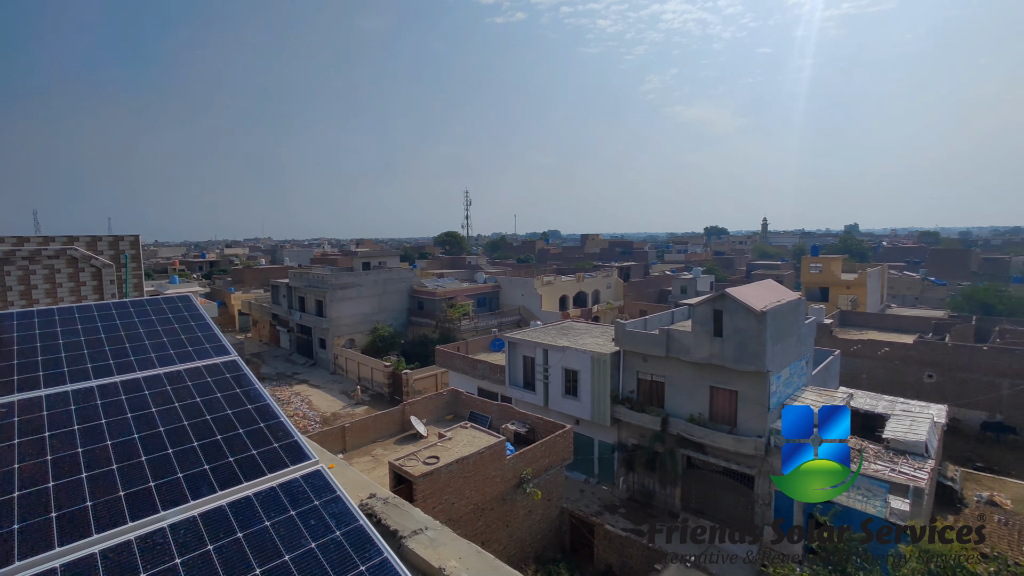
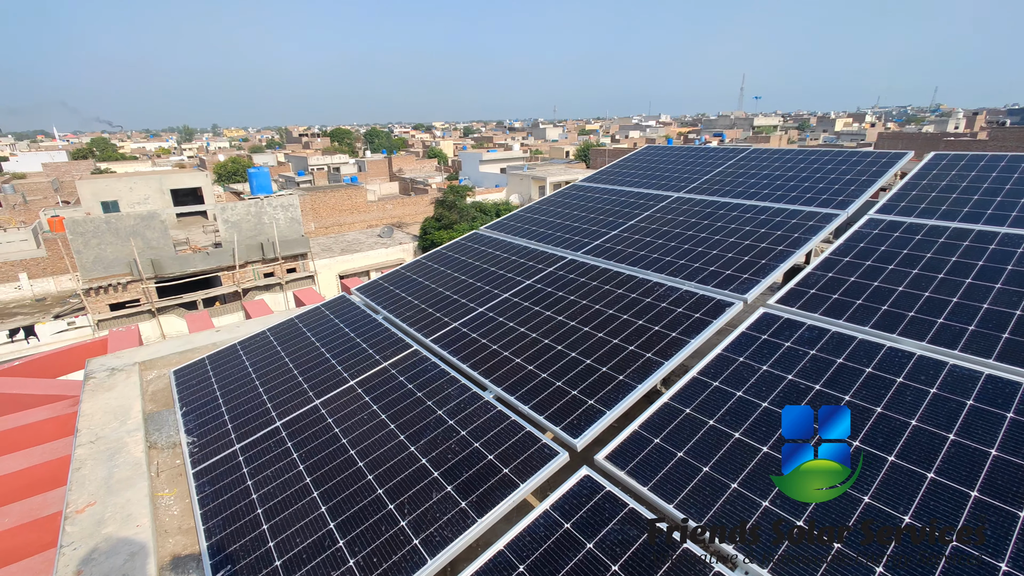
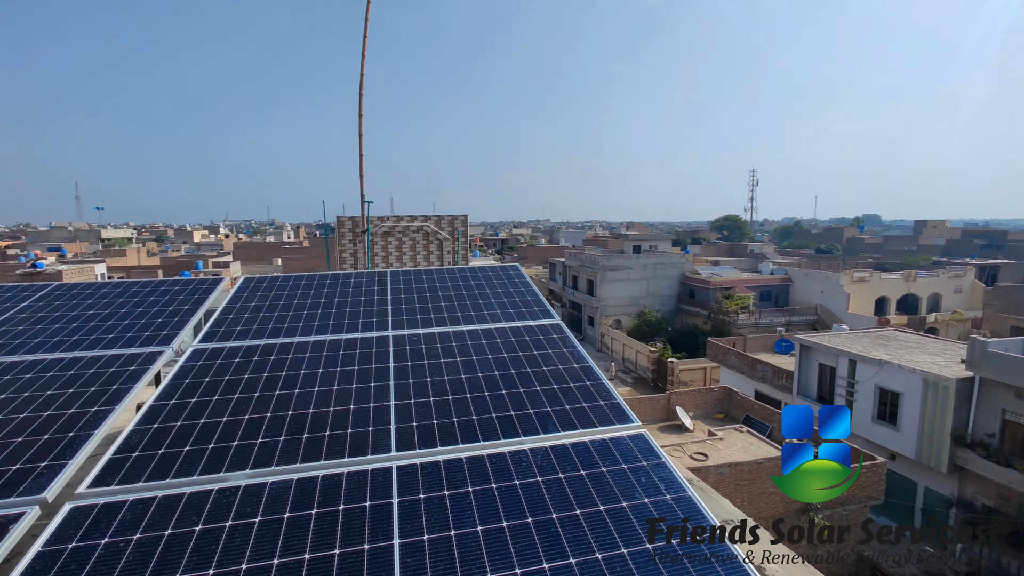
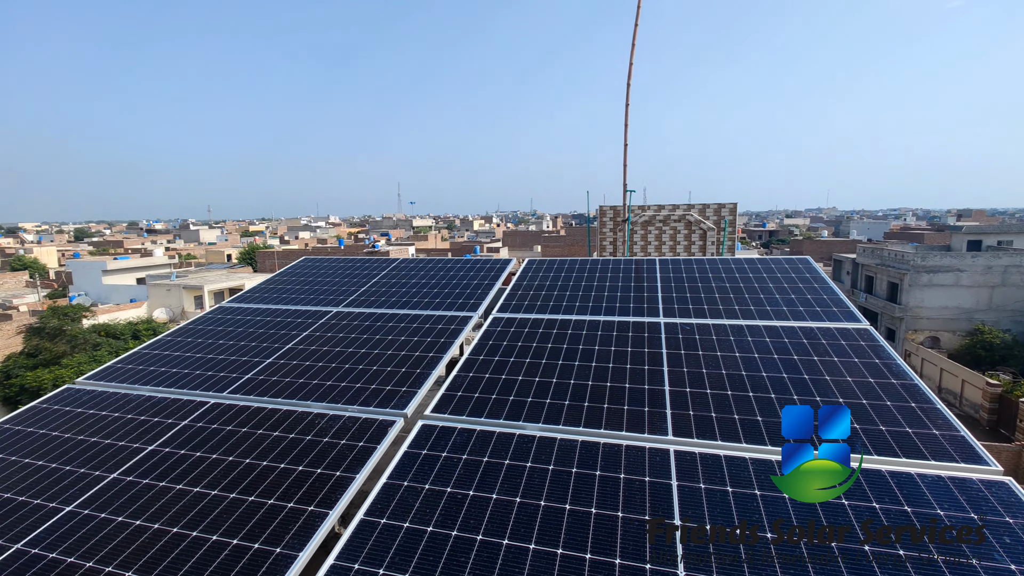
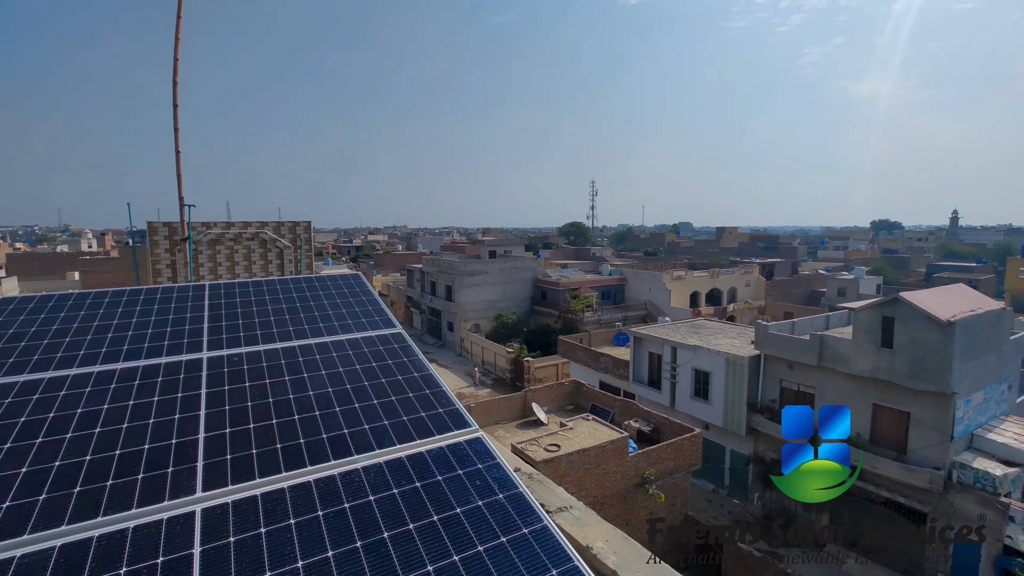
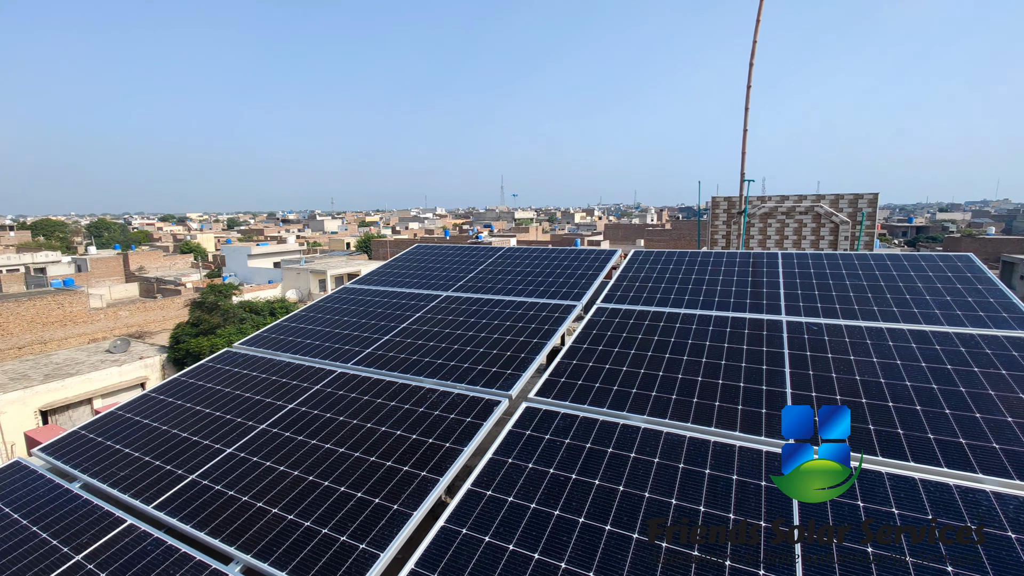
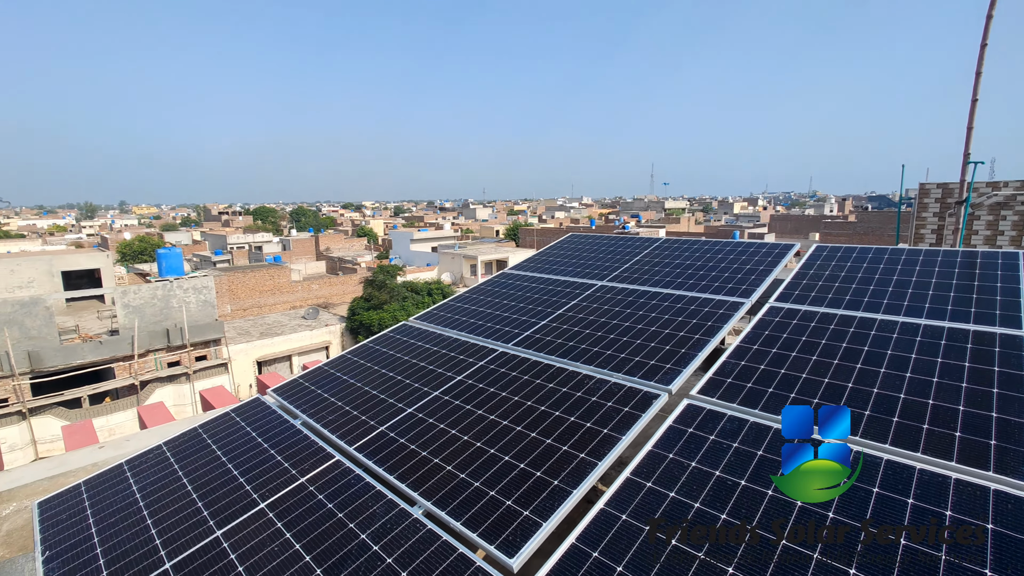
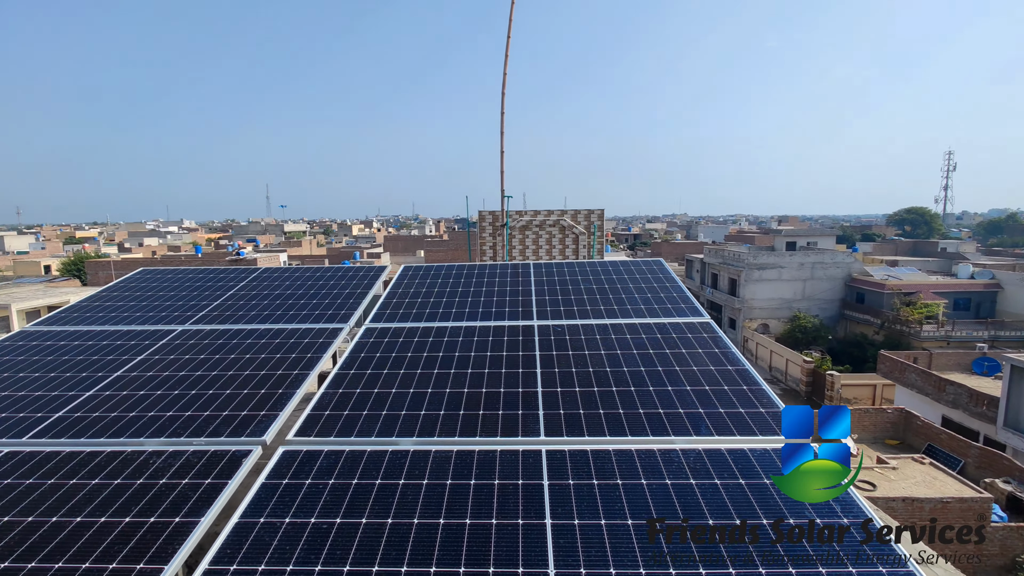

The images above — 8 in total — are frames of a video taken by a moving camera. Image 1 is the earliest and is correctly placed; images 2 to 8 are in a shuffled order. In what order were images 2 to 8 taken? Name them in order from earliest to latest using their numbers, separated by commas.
5, 3, 8, 4, 6, 7, 2
